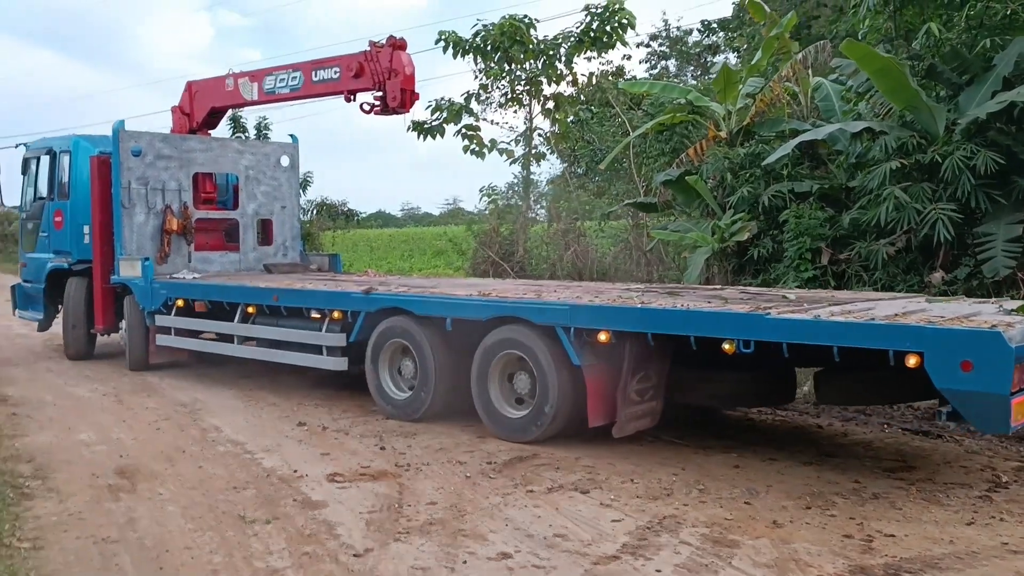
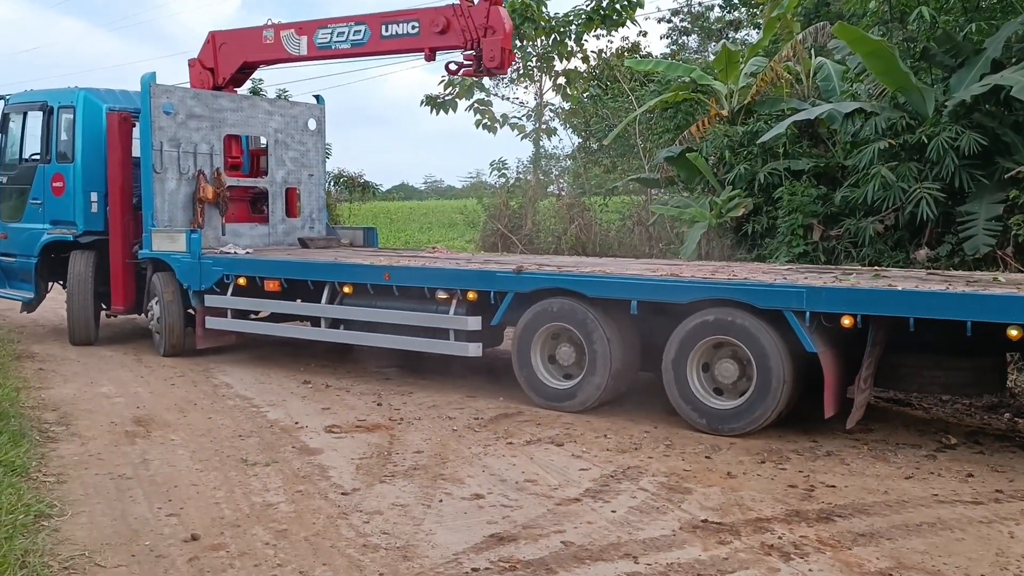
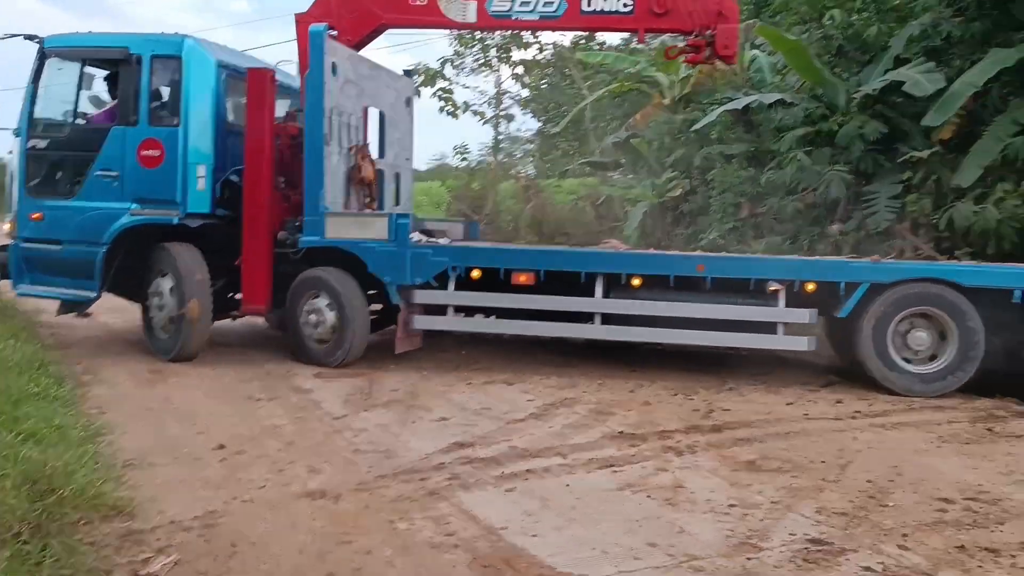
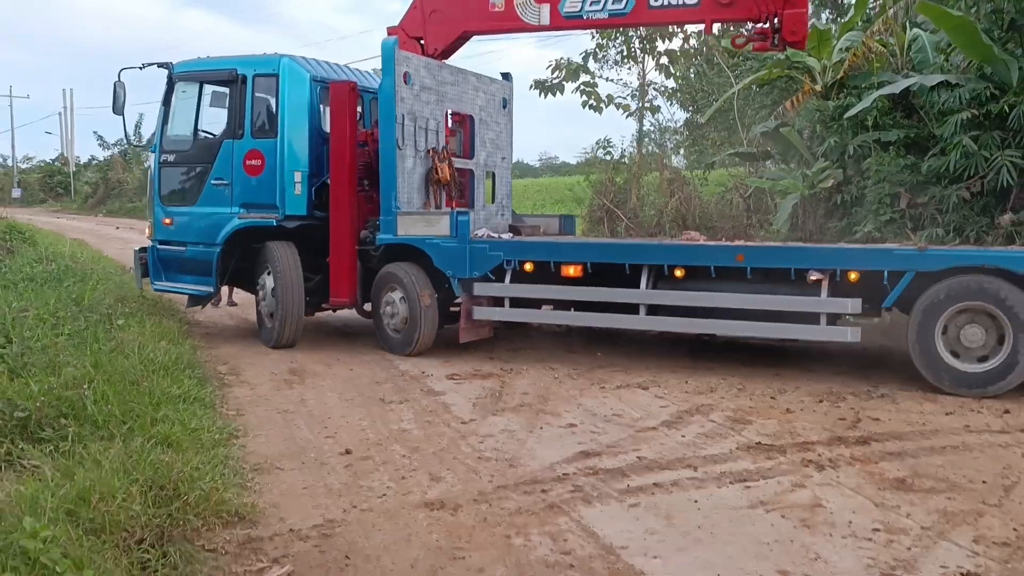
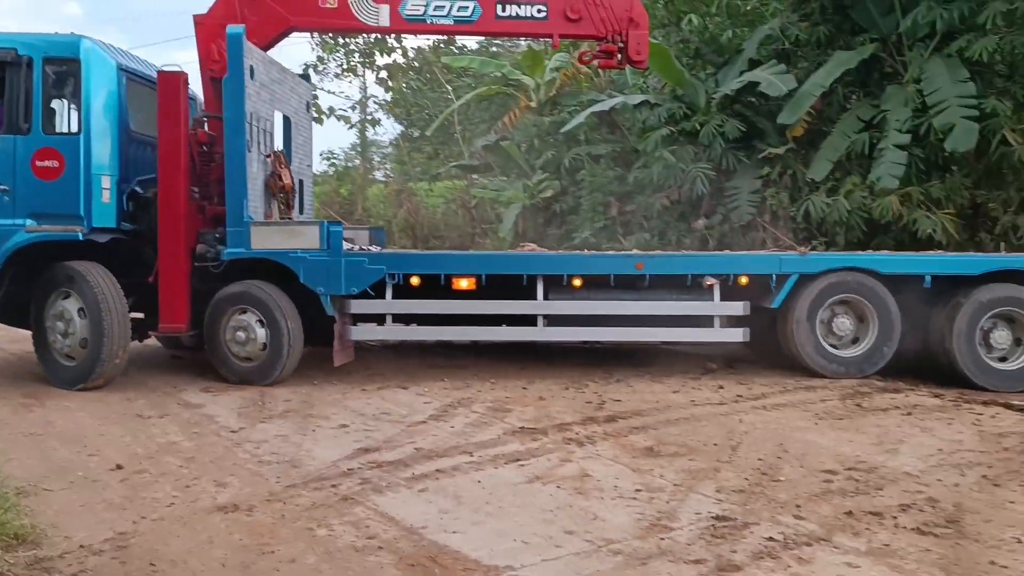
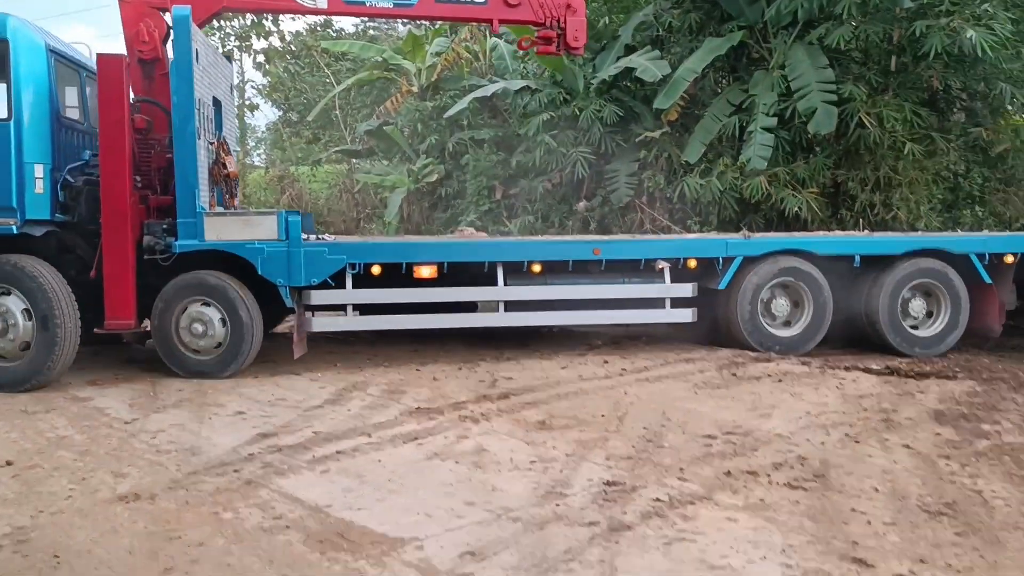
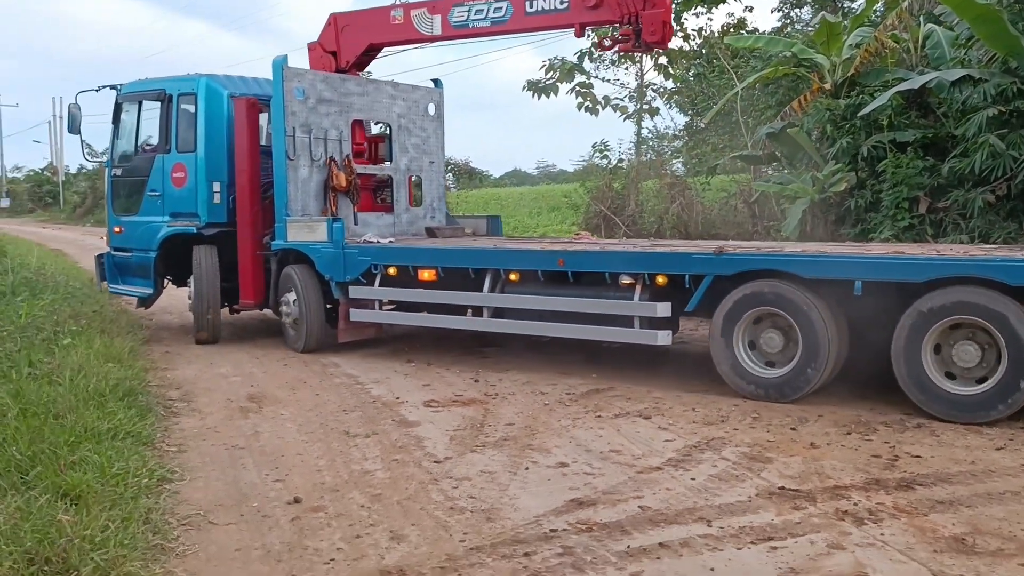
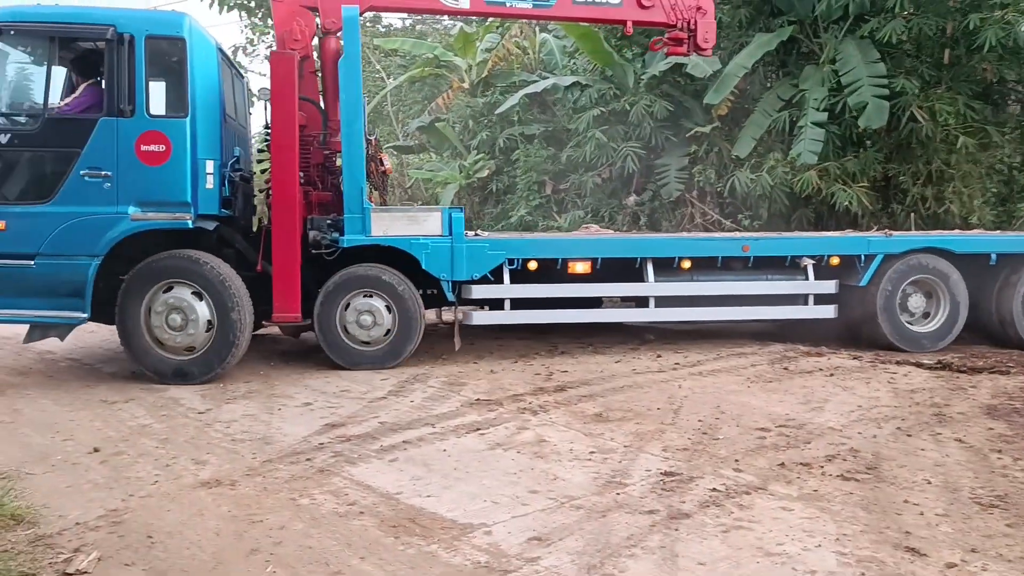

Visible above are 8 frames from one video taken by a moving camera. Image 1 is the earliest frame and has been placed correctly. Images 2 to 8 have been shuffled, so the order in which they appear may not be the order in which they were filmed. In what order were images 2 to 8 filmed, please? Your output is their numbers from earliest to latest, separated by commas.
2, 7, 4, 3, 5, 6, 8
